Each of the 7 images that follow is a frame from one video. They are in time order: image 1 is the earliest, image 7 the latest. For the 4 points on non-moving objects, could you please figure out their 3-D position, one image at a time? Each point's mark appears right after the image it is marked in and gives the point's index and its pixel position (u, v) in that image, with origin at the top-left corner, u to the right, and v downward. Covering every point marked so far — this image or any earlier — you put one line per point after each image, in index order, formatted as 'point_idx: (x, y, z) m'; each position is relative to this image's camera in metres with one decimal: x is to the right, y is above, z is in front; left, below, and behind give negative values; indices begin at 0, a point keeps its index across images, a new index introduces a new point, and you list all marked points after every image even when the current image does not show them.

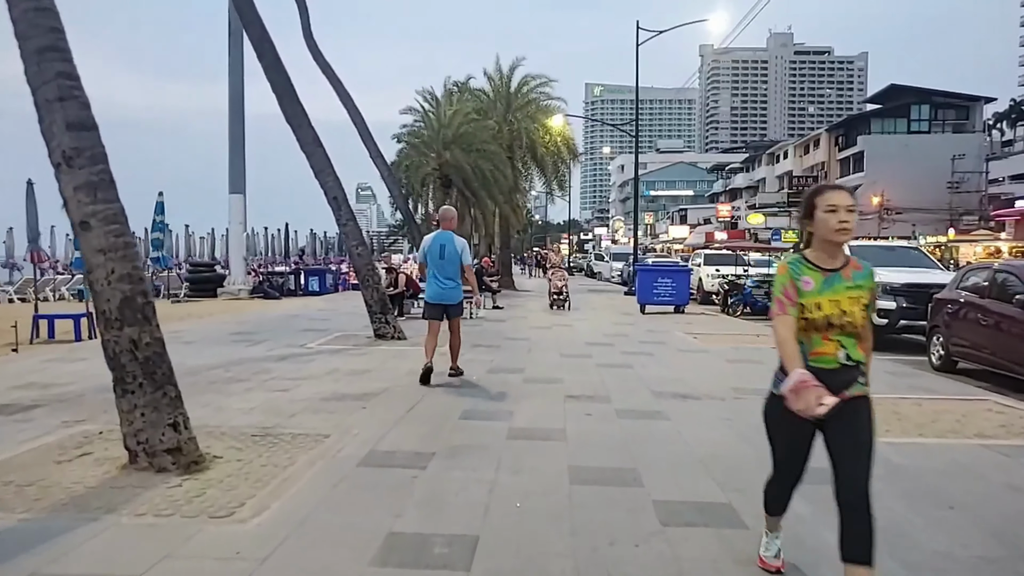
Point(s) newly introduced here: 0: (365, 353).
0: (-2.5, -1.1, +12.6) m
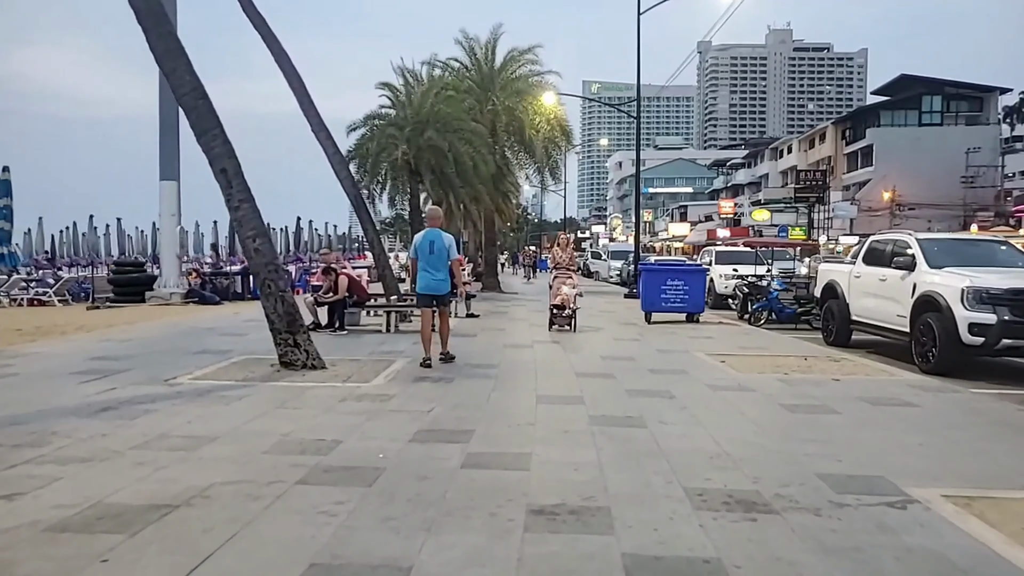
0: (-3.0, -1.3, +8.5) m
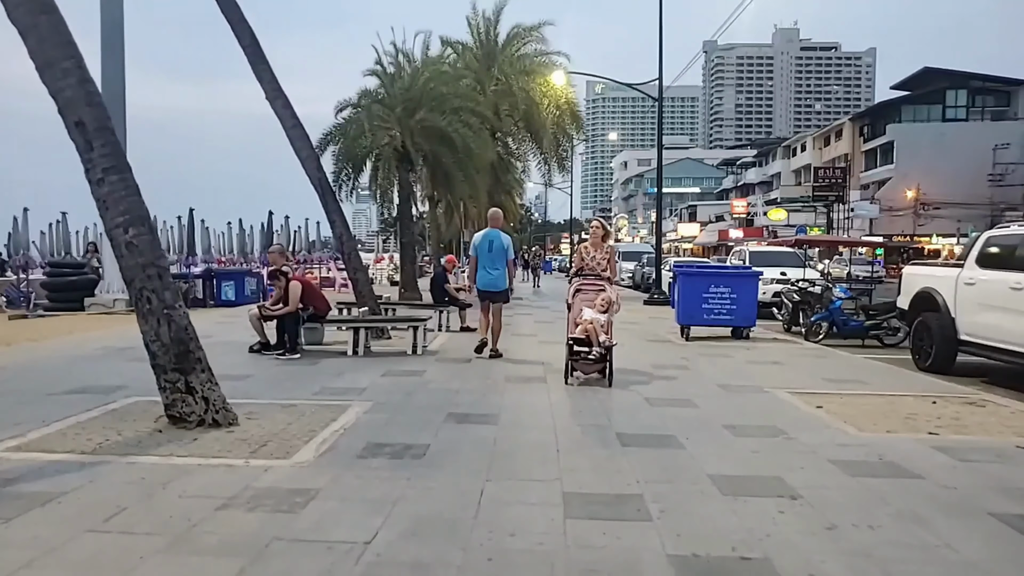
0: (-3.0, -1.4, +5.0) m
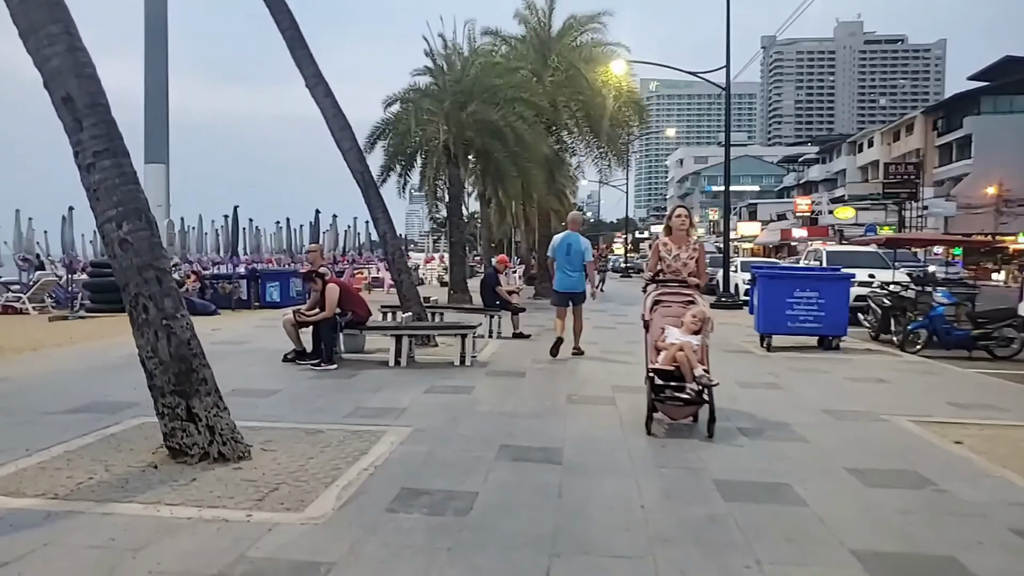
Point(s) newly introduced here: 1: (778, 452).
0: (-2.6, -1.4, +3.9) m
1: (+2.2, -1.4, +6.2) m
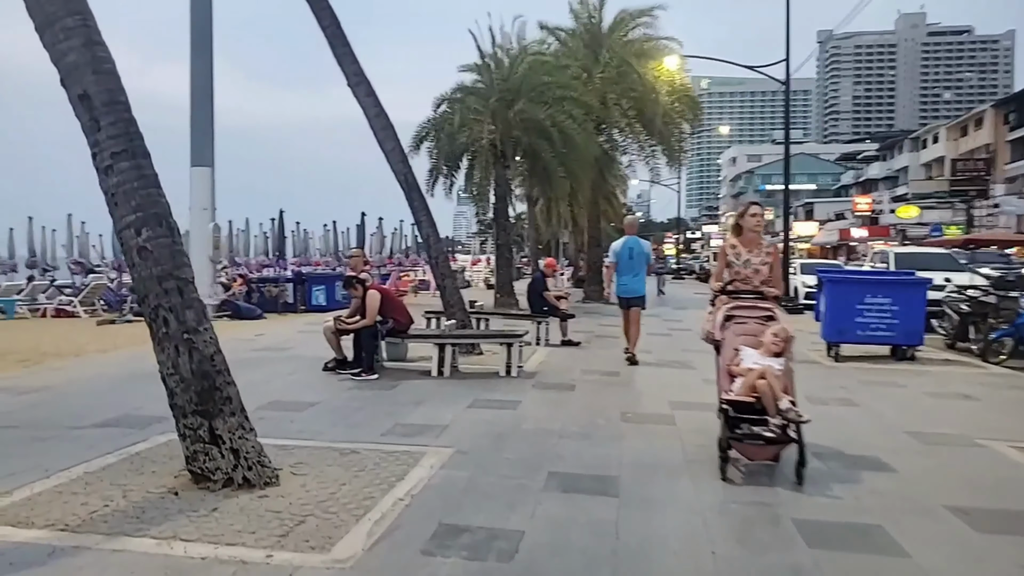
0: (-2.3, -1.5, +3.4) m
1: (+2.6, -1.4, +5.5) m
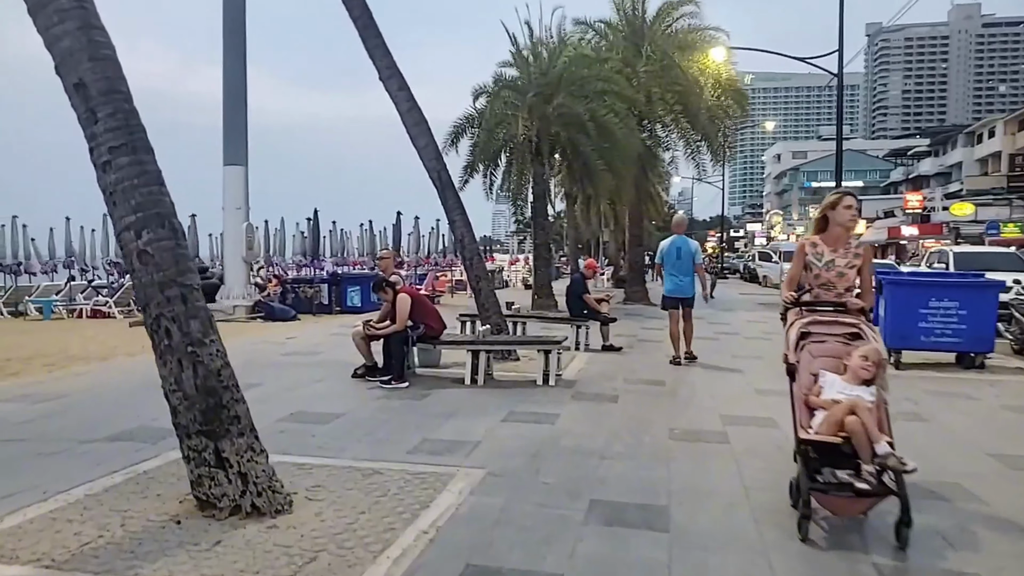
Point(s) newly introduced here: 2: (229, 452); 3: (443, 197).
0: (-2.2, -1.6, +3.0) m
1: (+2.9, -1.5, +4.8) m
2: (-1.8, -1.0, +4.7) m
3: (-1.0, +1.3, +11.0) m
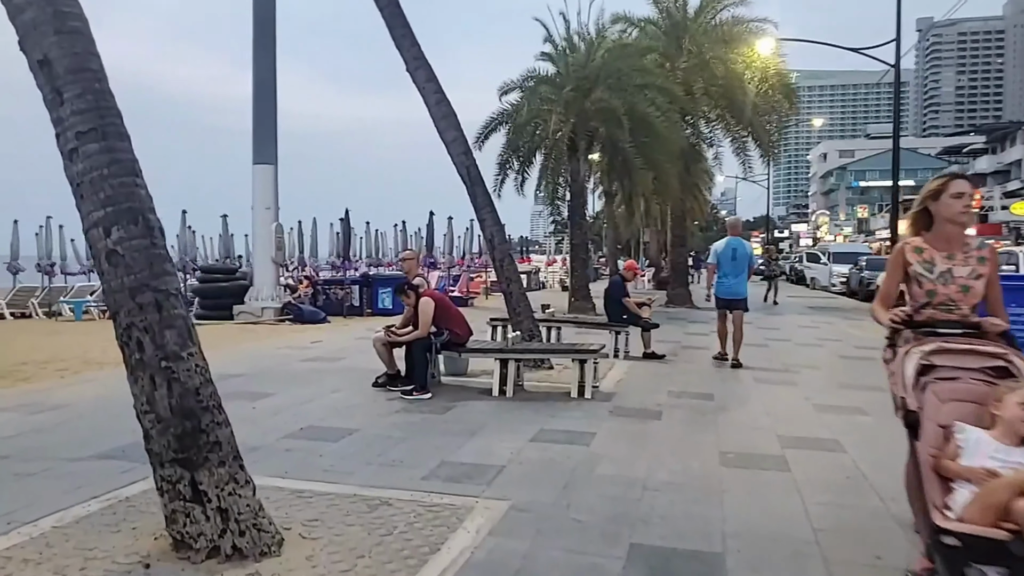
0: (-2.2, -1.6, +2.3) m
1: (+3.0, -1.5, +3.9) m
2: (-1.7, -1.1, +4.1) m
3: (-0.5, +1.3, +10.3) m
